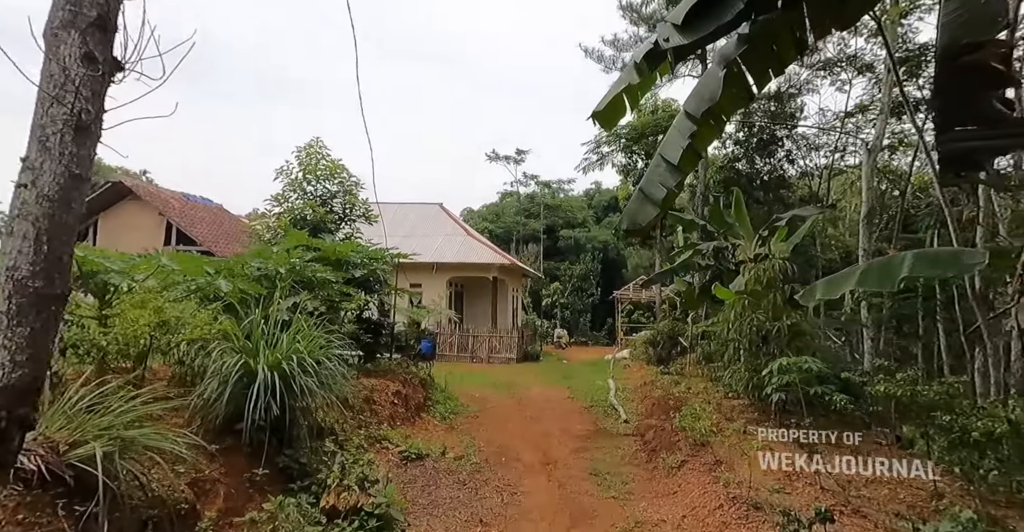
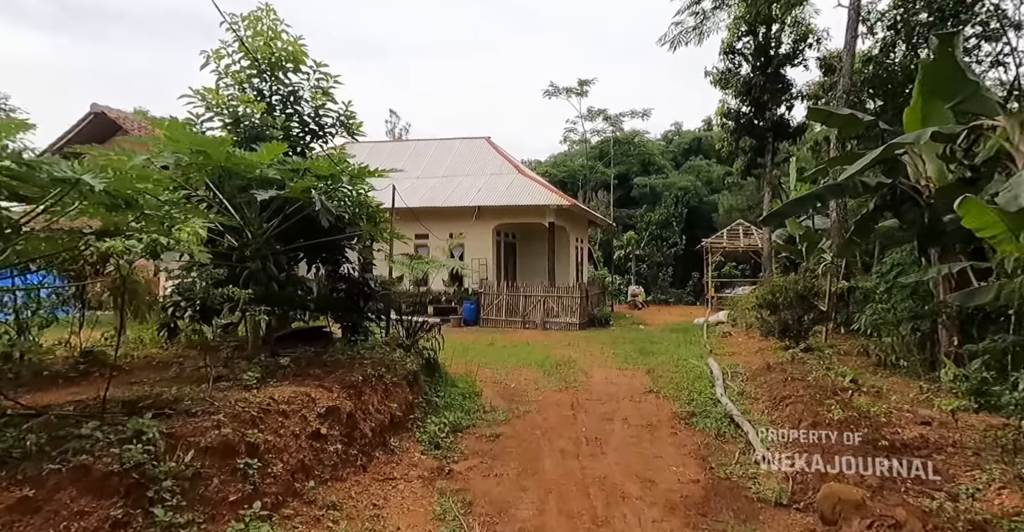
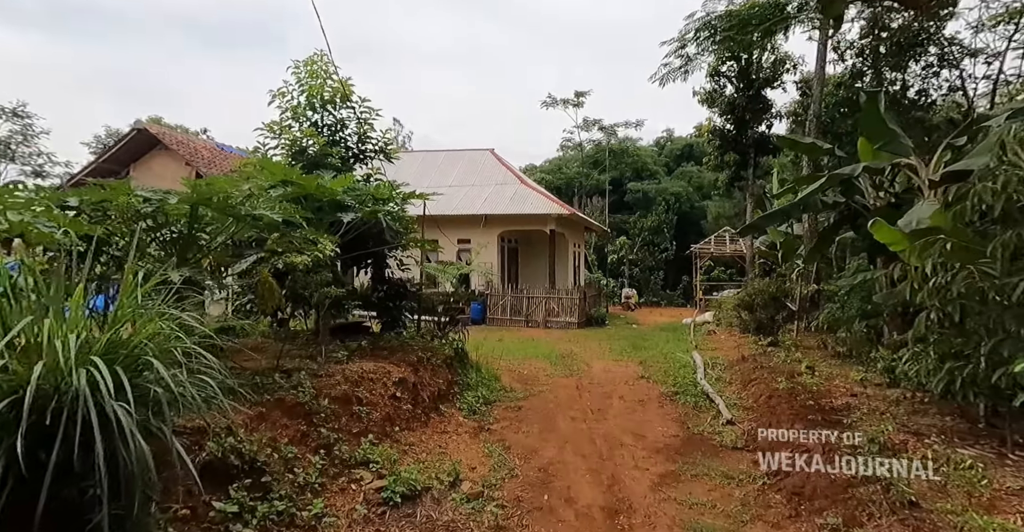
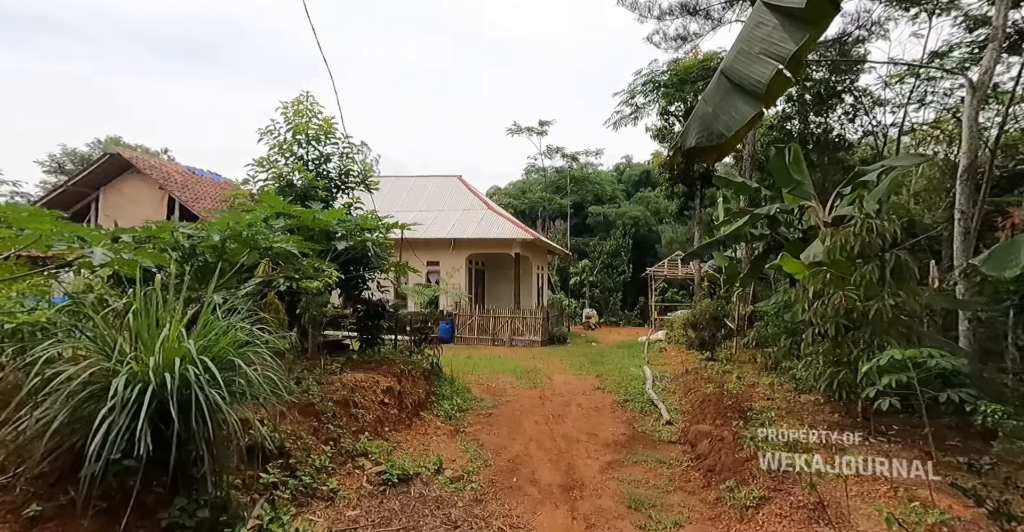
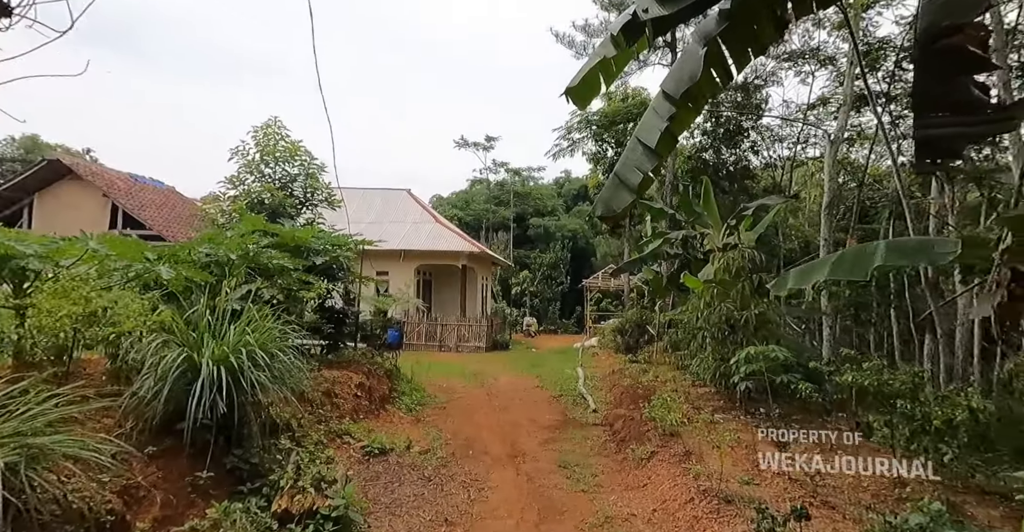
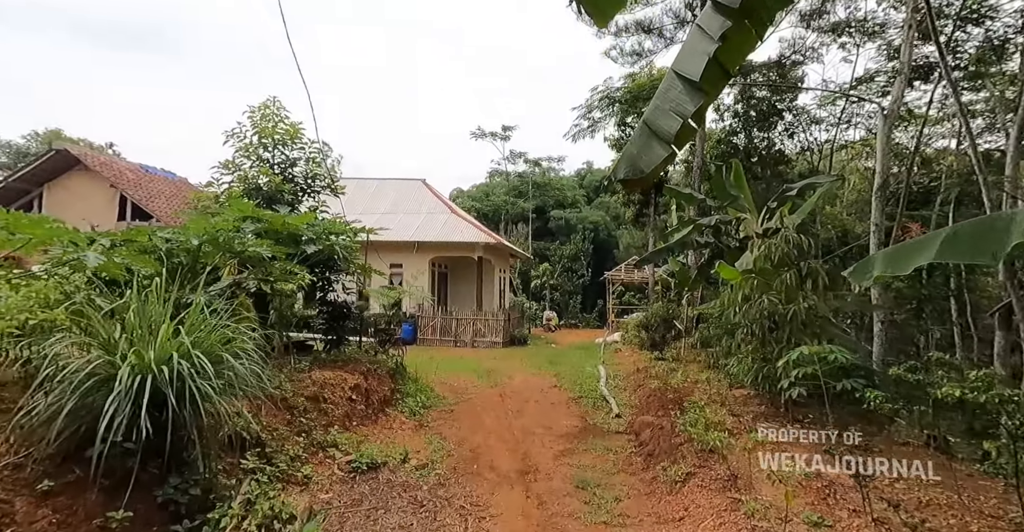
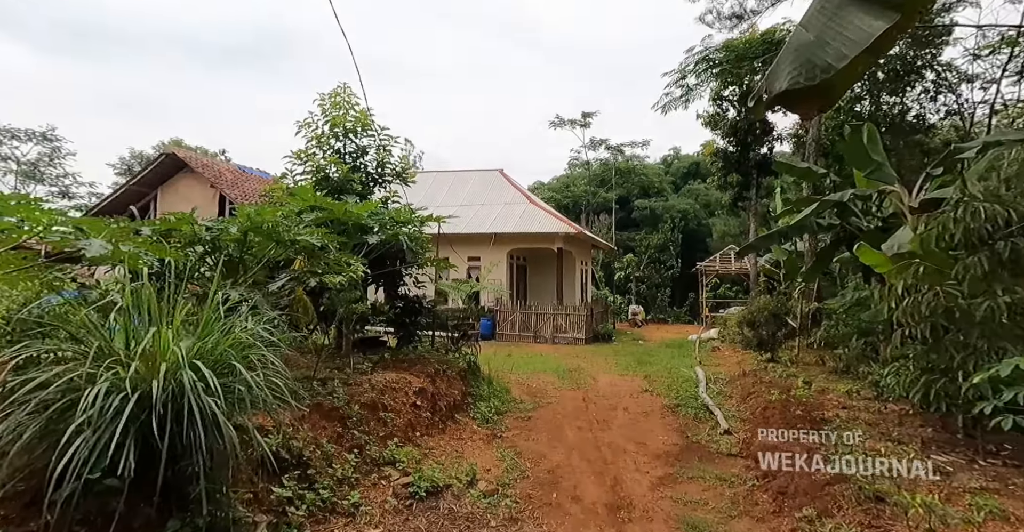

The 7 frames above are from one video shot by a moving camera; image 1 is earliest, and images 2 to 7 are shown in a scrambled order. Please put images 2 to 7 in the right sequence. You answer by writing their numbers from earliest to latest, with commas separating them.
5, 6, 4, 7, 3, 2
